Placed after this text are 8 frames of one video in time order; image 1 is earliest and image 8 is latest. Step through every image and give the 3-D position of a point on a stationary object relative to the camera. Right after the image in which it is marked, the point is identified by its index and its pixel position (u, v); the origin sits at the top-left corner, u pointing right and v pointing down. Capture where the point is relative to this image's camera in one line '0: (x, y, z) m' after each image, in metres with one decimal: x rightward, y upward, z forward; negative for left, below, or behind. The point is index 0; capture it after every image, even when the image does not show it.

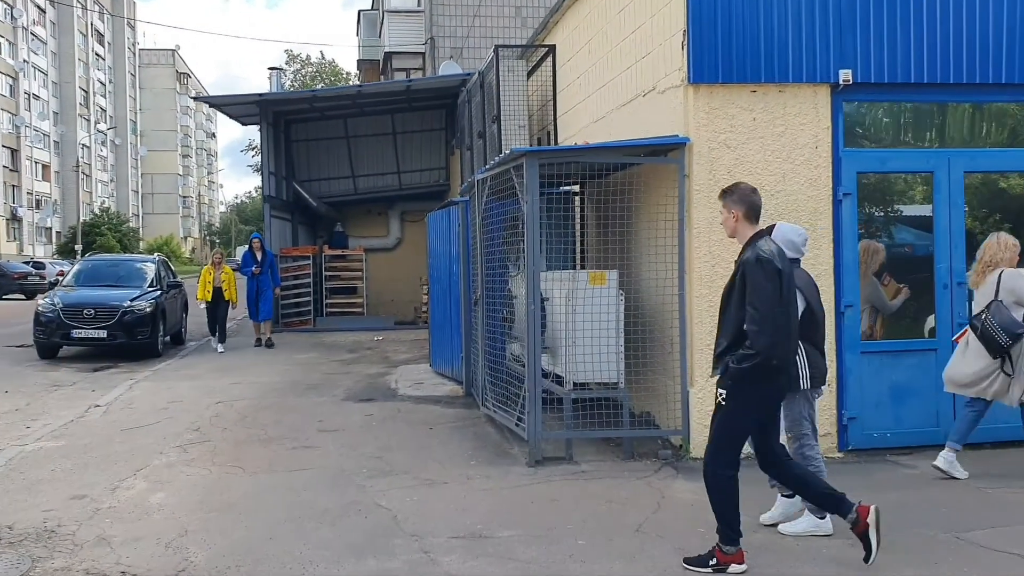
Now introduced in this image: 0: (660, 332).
0: (+1.0, -0.3, +6.7) m
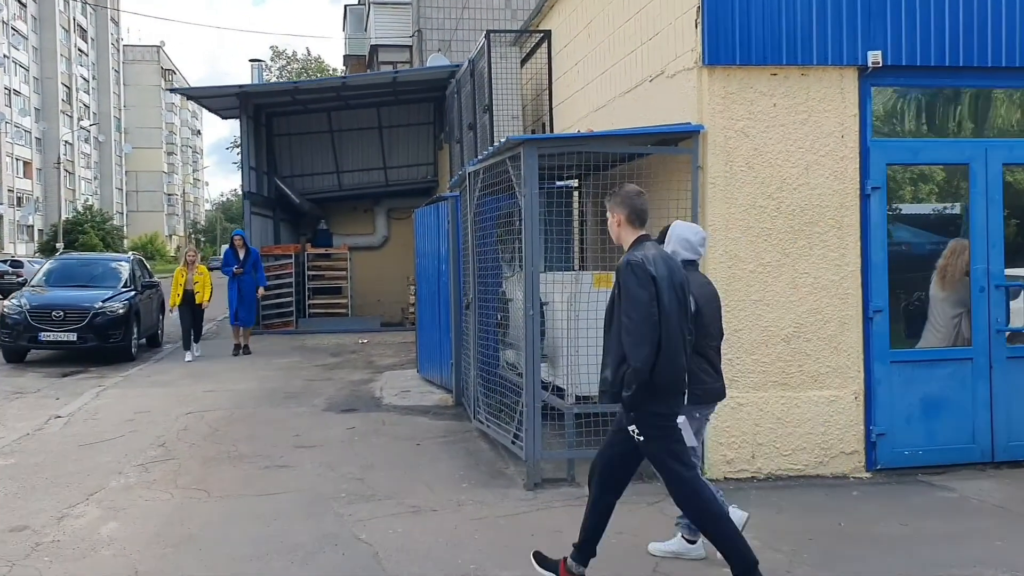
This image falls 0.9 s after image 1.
0: (+1.0, -0.3, +6.1) m
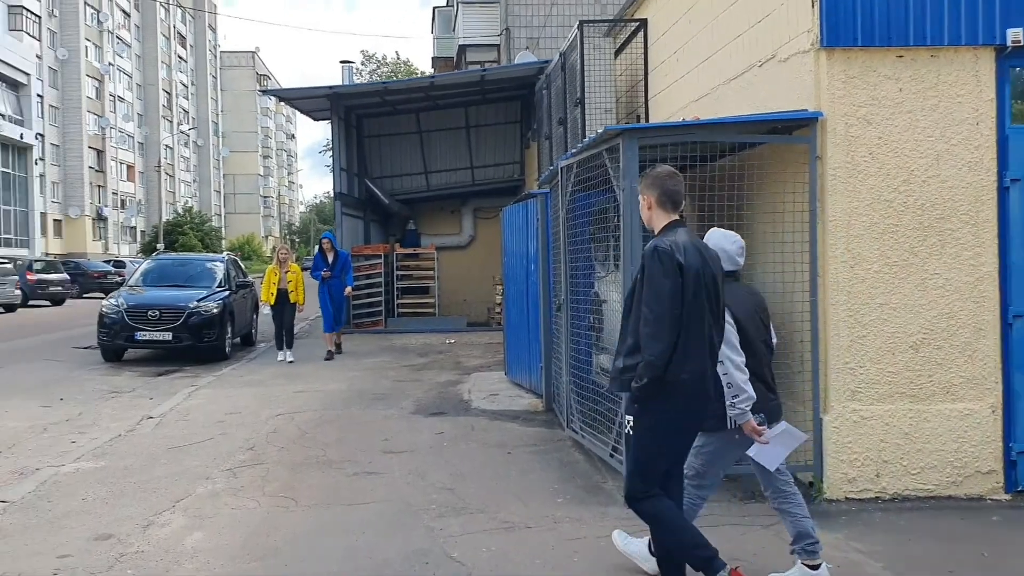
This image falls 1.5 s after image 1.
0: (+1.6, -0.4, +5.6) m
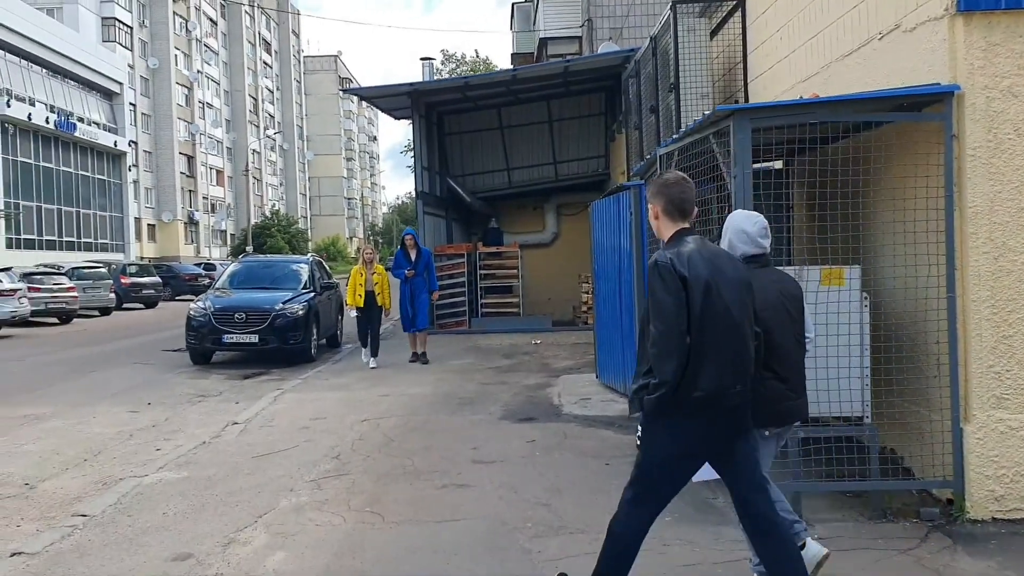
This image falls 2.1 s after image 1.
0: (+2.1, -0.3, +5.1) m
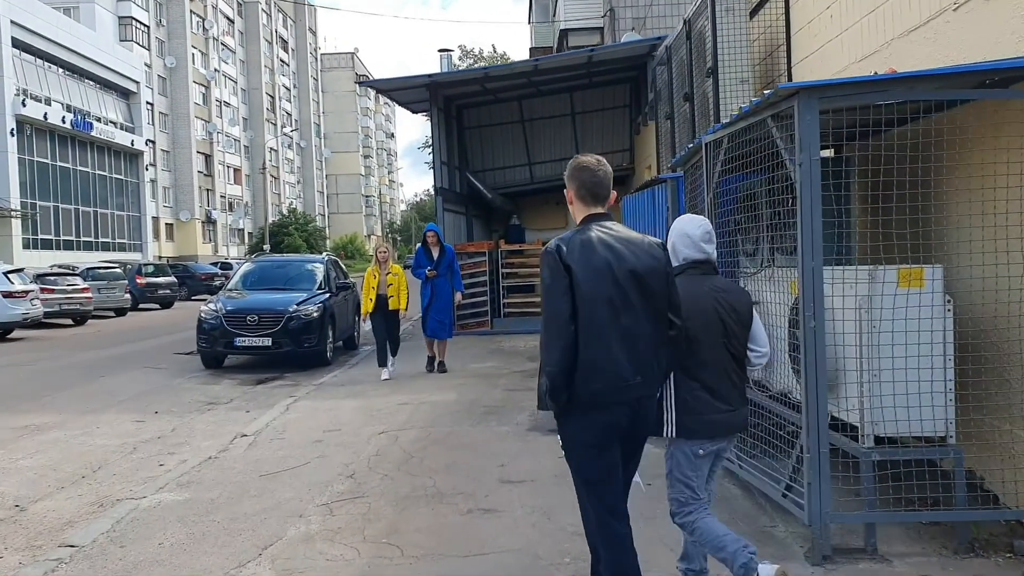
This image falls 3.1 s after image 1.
0: (+2.3, -0.3, +4.5) m
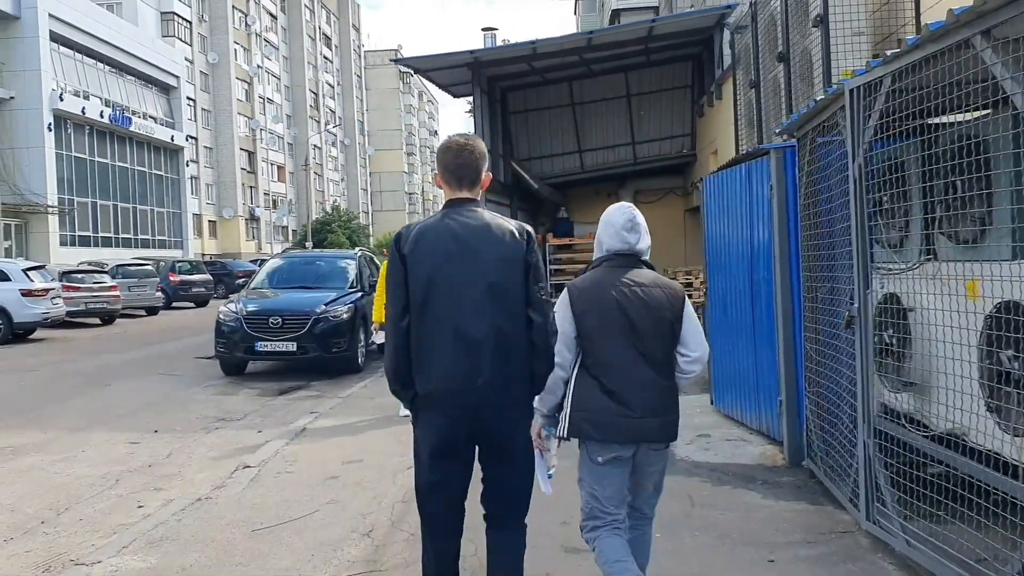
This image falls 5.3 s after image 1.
0: (+2.5, -0.3, +2.9) m
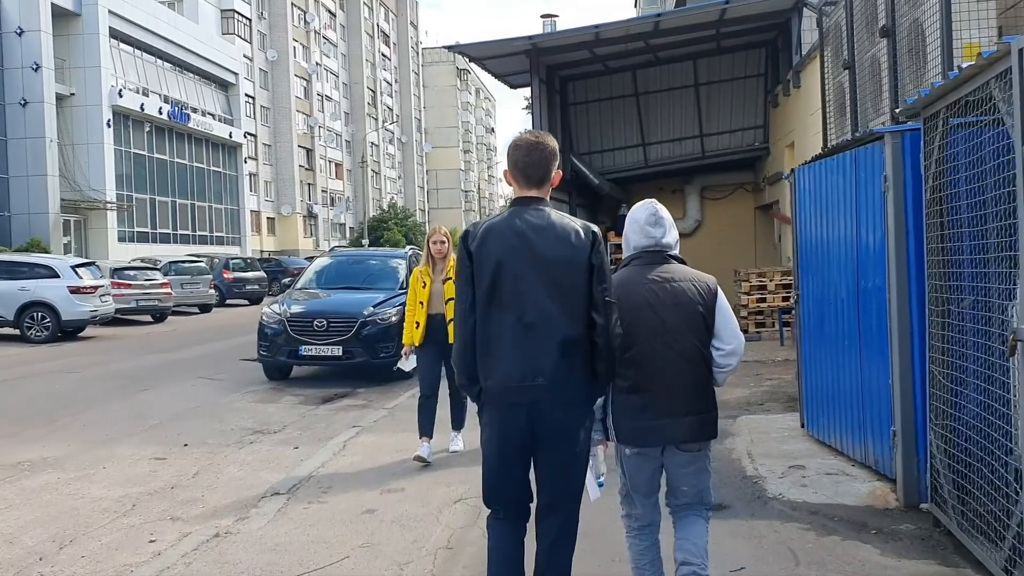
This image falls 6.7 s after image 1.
0: (+2.7, -0.4, +1.9) m
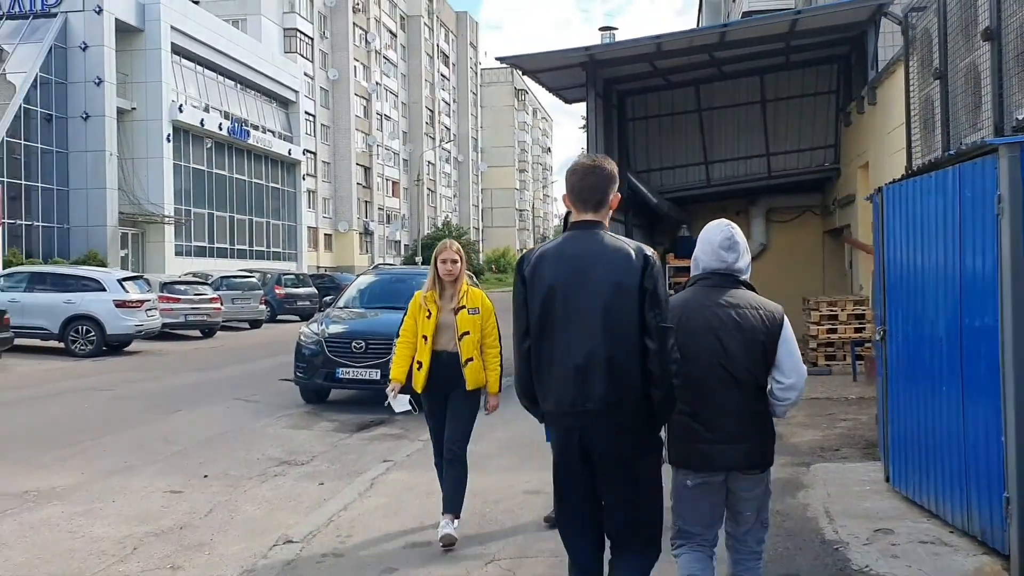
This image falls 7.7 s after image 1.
0: (+2.7, -0.5, +1.1) m
